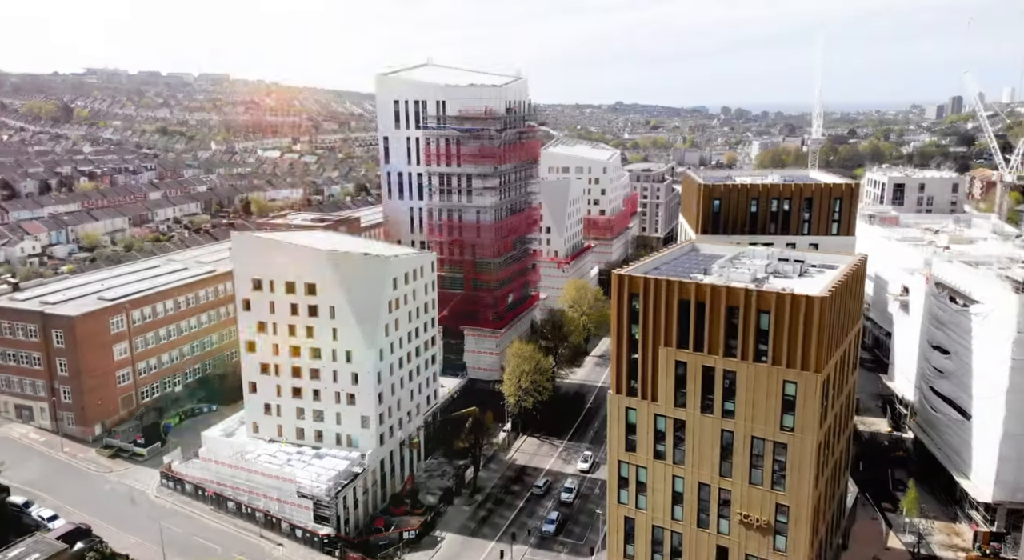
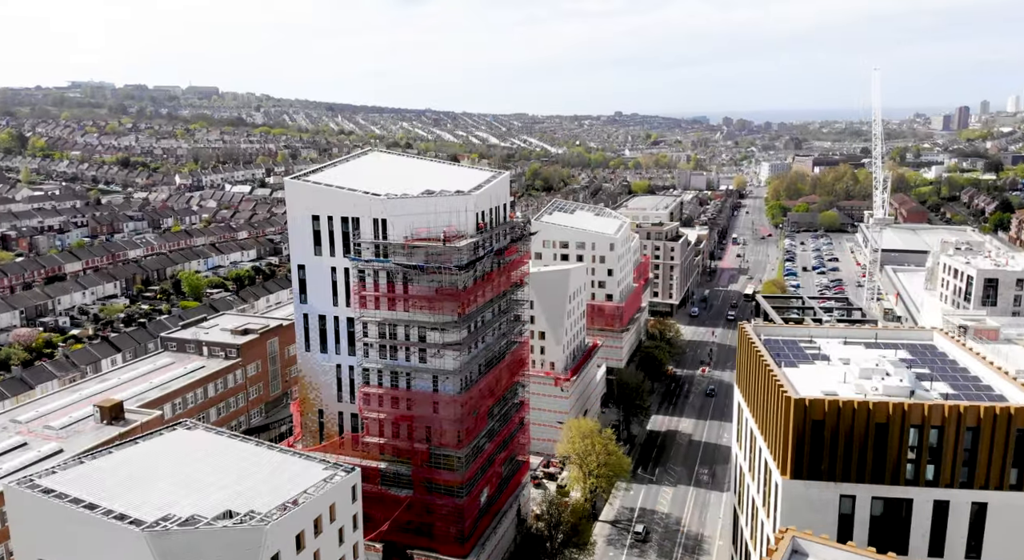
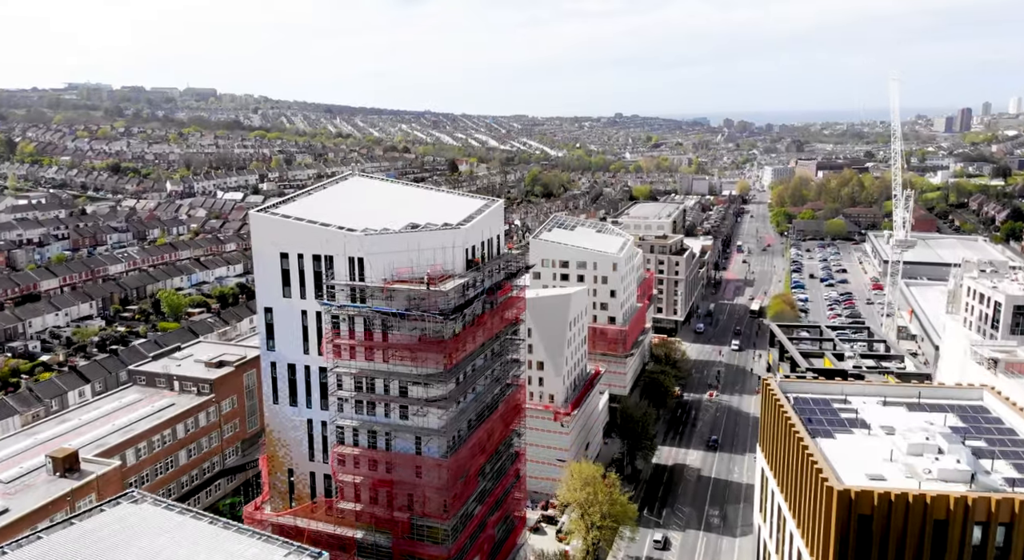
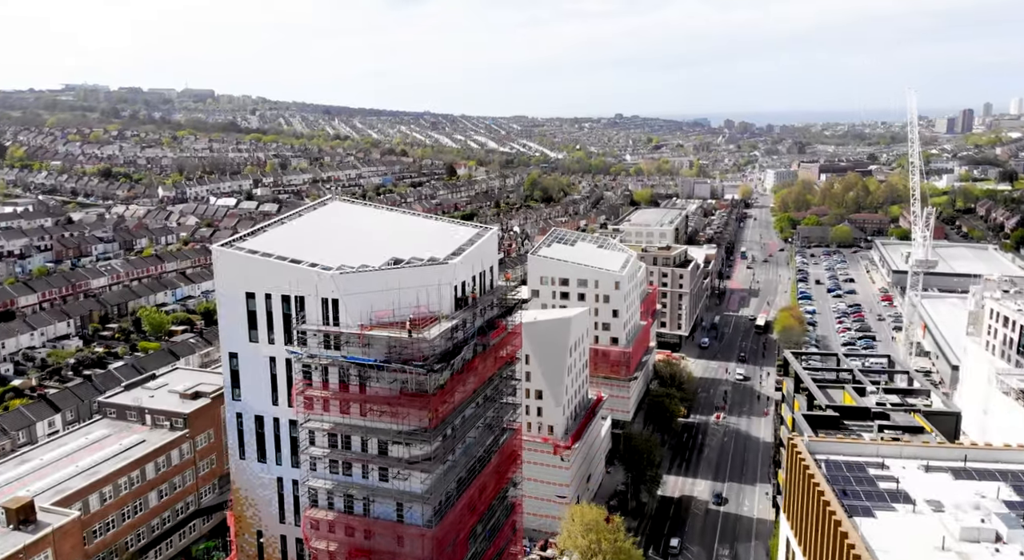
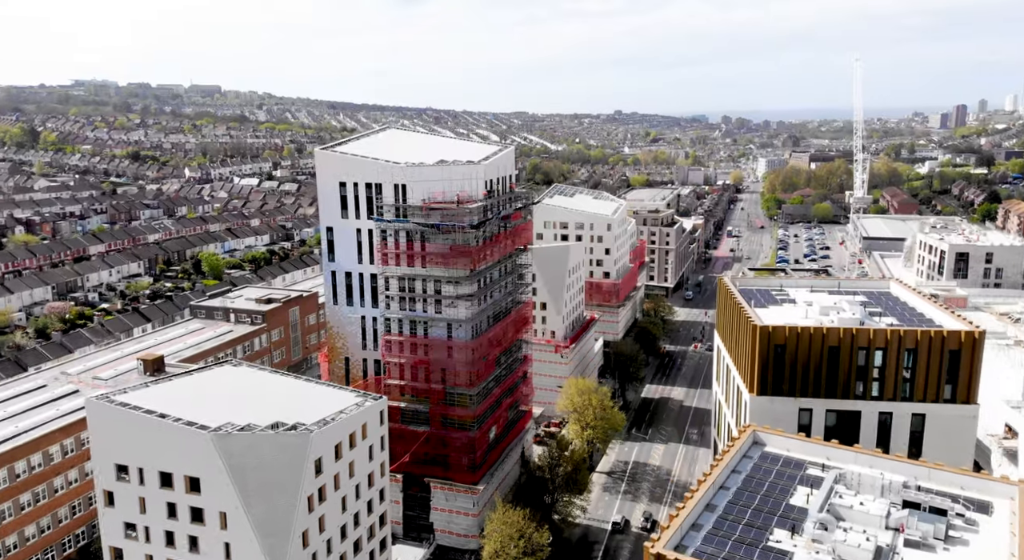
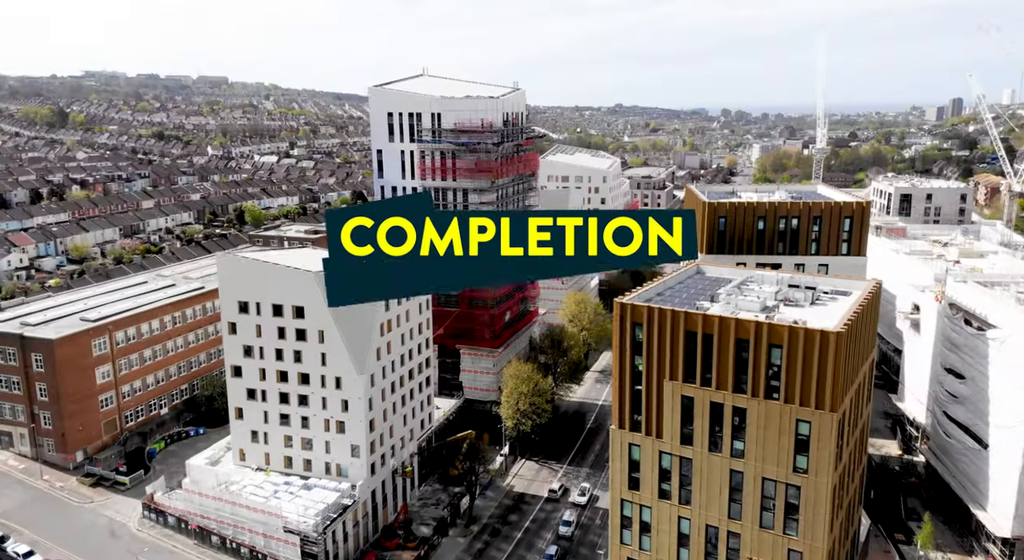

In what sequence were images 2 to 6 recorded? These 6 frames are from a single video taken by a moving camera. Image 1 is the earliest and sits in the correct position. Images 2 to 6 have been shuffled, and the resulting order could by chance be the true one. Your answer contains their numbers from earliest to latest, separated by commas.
6, 5, 2, 3, 4
